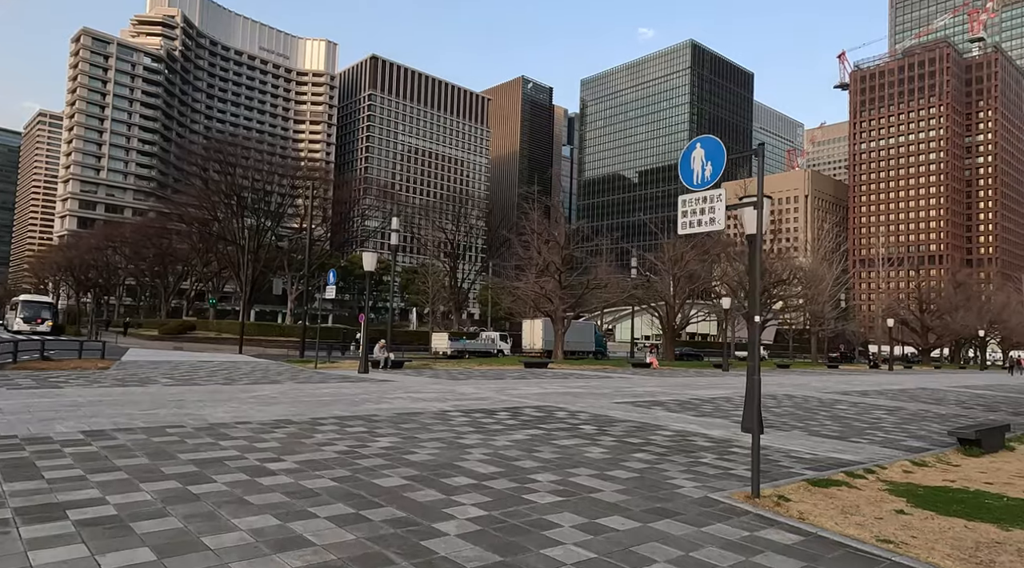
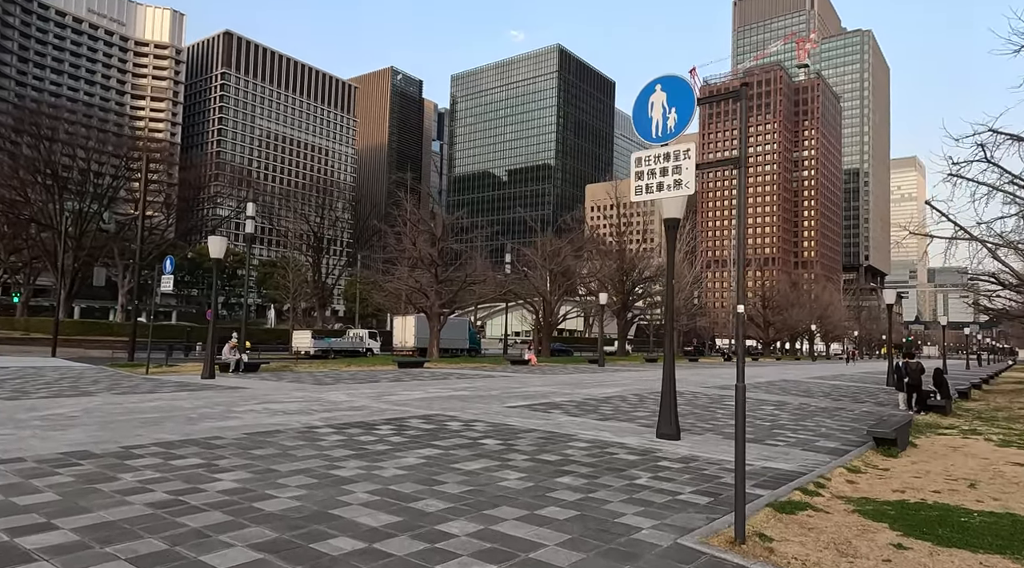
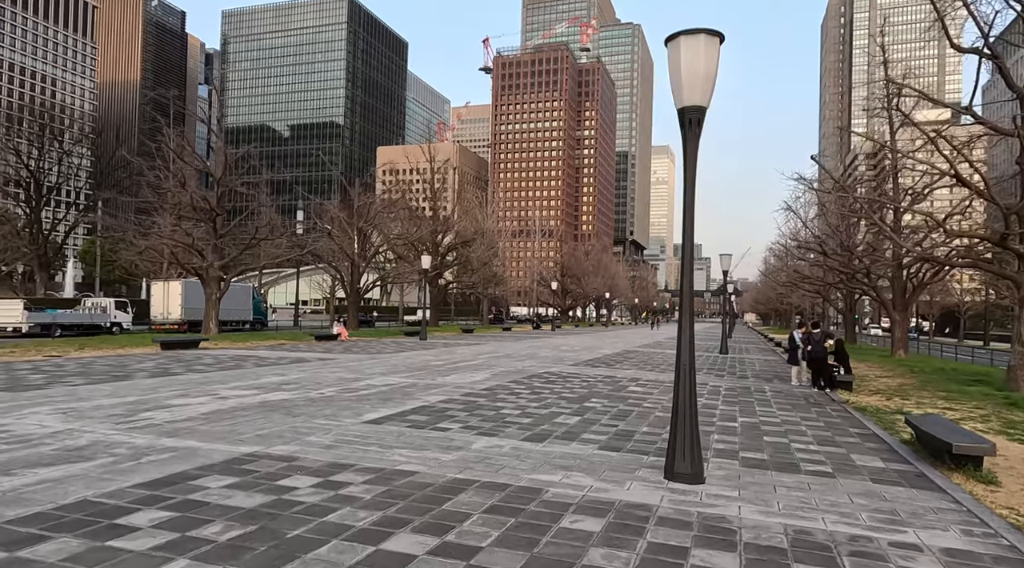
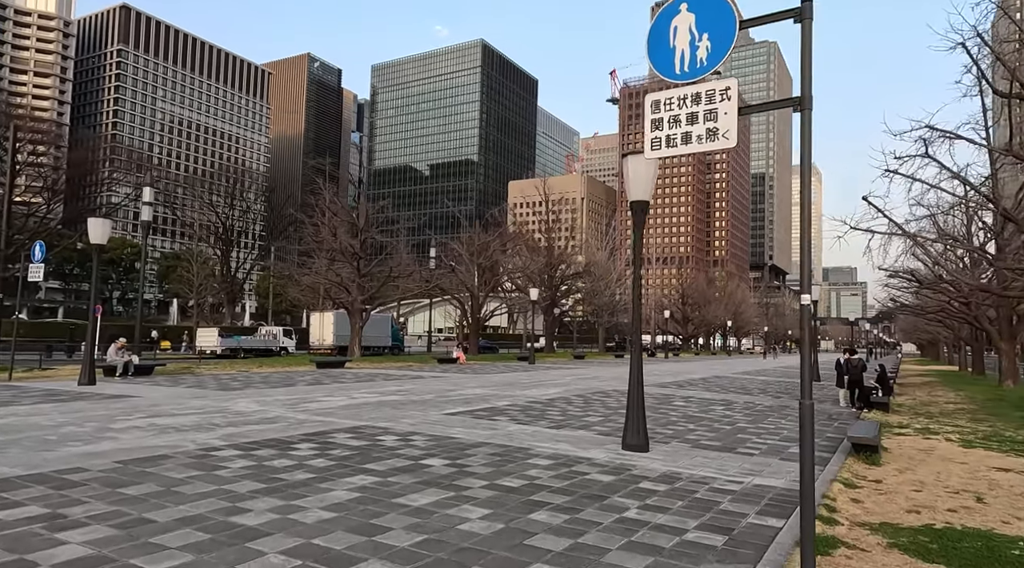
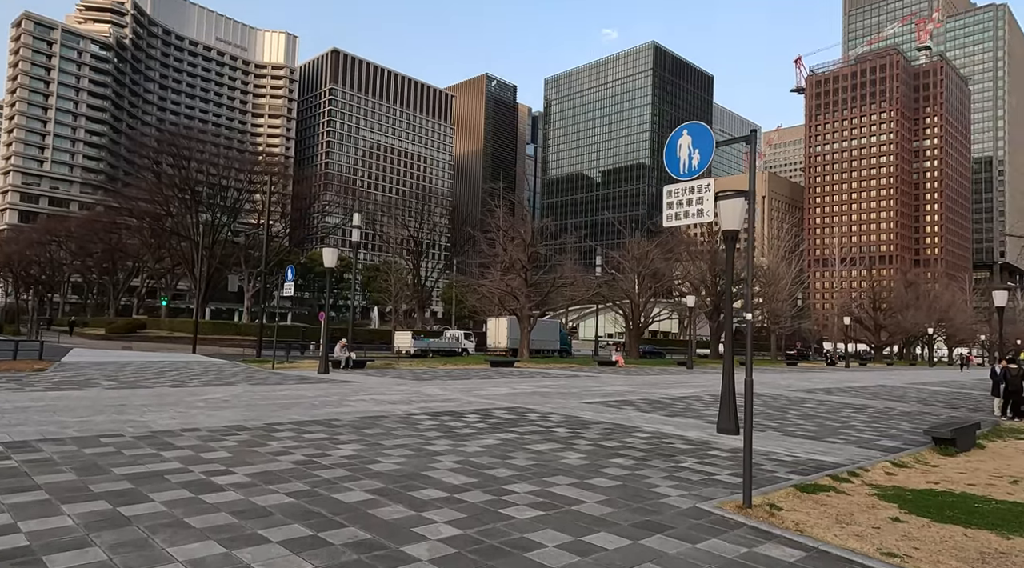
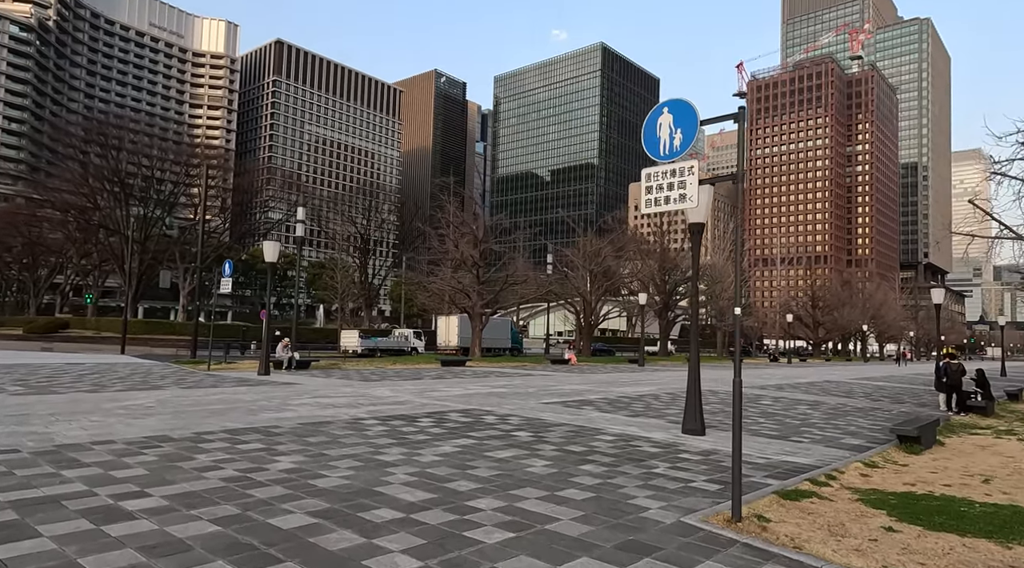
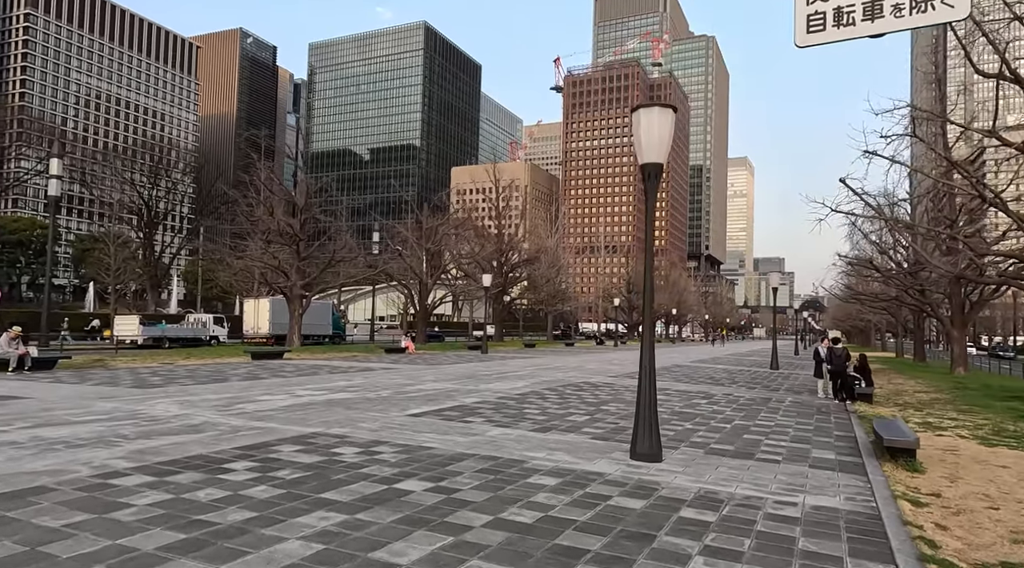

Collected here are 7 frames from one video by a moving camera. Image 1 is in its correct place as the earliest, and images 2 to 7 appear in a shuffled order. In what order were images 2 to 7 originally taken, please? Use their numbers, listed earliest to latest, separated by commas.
5, 6, 2, 4, 7, 3
